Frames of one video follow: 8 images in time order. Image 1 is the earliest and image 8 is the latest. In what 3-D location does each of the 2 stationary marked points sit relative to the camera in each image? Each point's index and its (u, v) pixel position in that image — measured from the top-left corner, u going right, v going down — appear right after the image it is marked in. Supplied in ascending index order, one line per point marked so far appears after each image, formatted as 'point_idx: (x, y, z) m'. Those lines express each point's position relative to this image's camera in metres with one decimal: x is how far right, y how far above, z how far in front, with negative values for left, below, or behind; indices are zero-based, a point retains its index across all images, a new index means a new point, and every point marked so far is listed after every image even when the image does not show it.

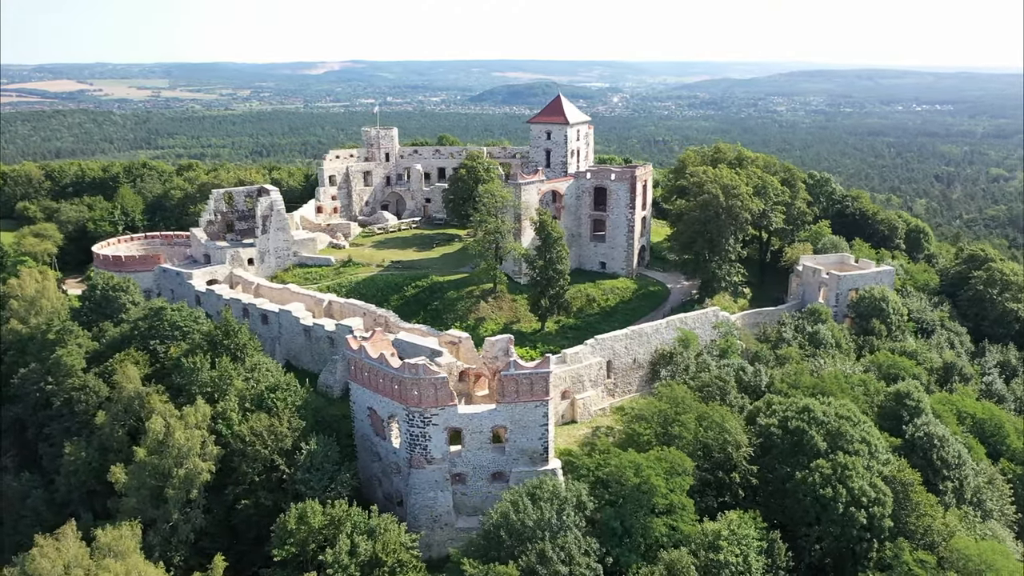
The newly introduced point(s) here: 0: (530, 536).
0: (+0.6, -5.9, +20.0) m
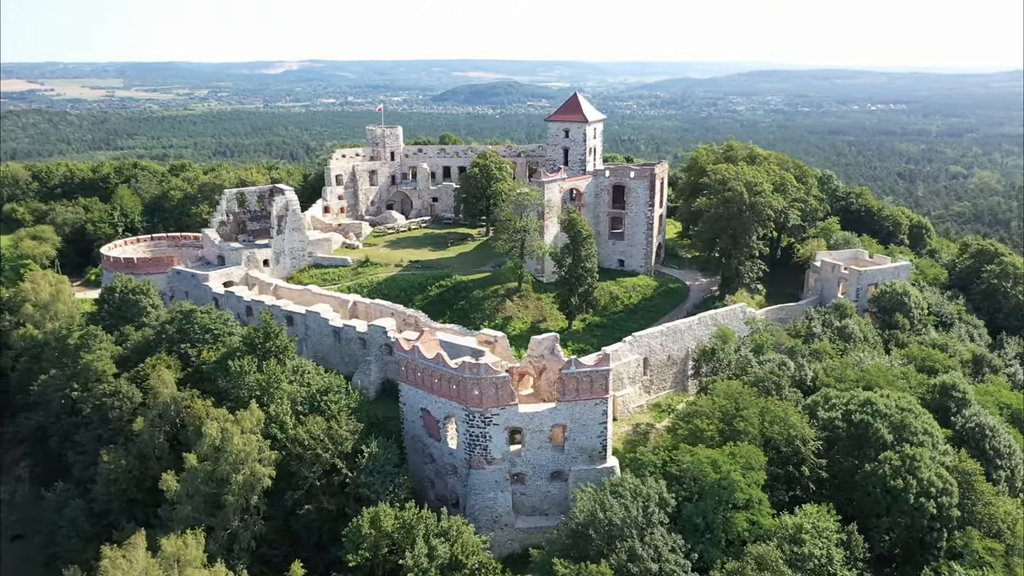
0: (+2.6, -5.8, +19.9) m
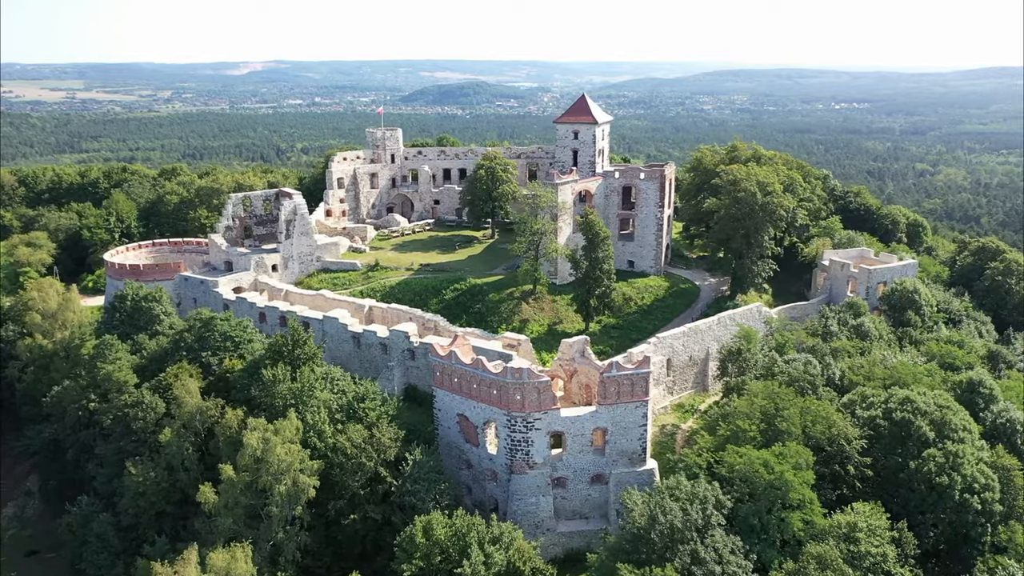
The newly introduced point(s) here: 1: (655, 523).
0: (+4.0, -5.9, +20.0) m
1: (+3.5, -5.6, +20.2) m
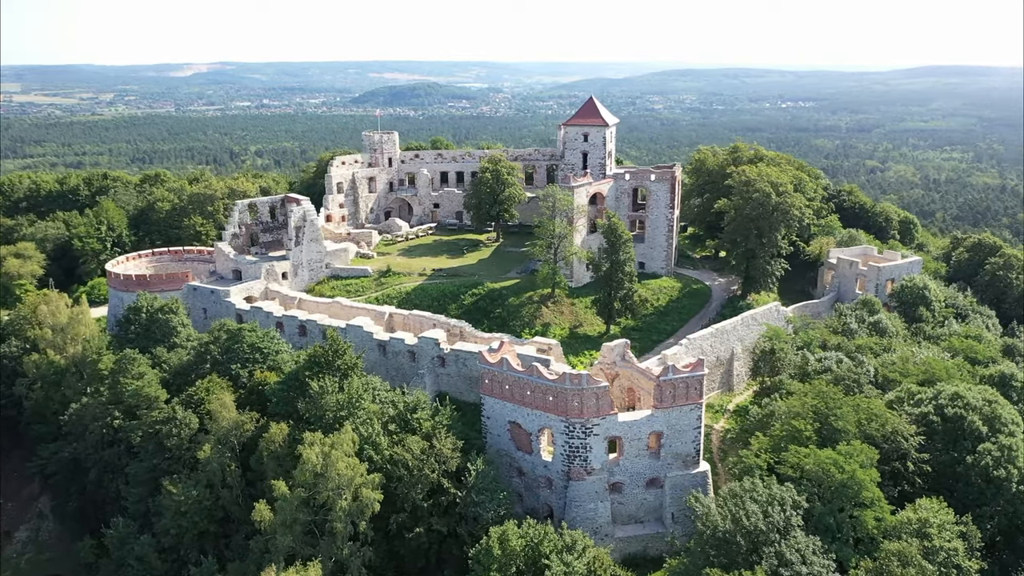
0: (+6.0, -6.0, +20.0) m
1: (+5.5, -5.7, +20.2) m
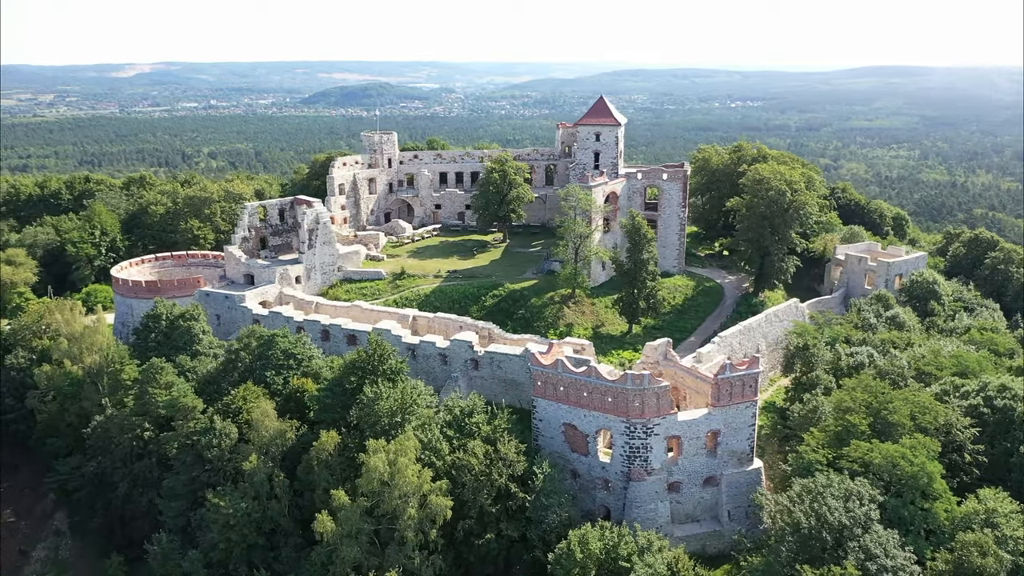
0: (+8.0, -5.9, +20.2) m
1: (+7.5, -5.7, +20.3) m
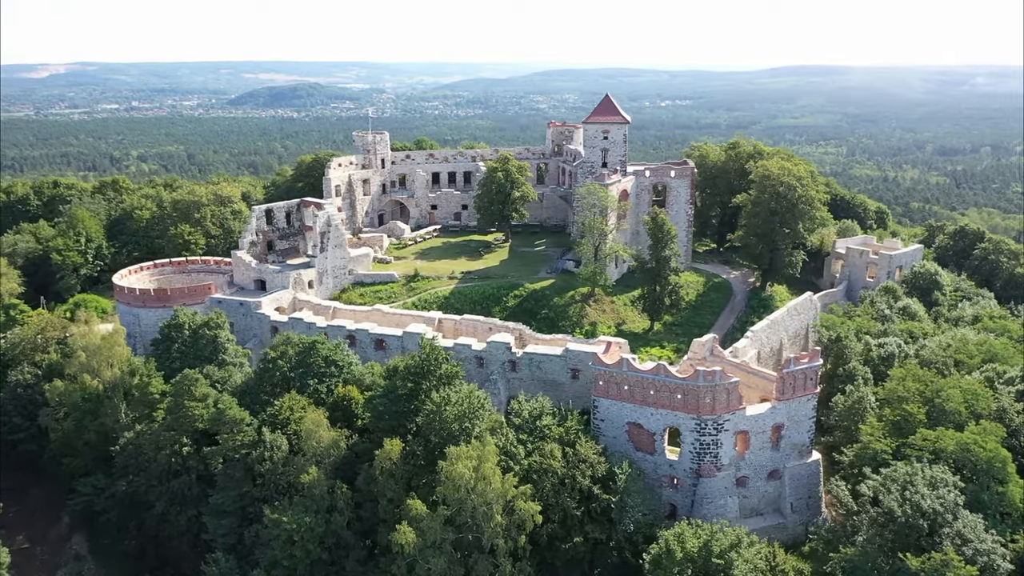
0: (+10.4, -5.7, +20.5) m
1: (+9.9, -5.5, +20.6) m
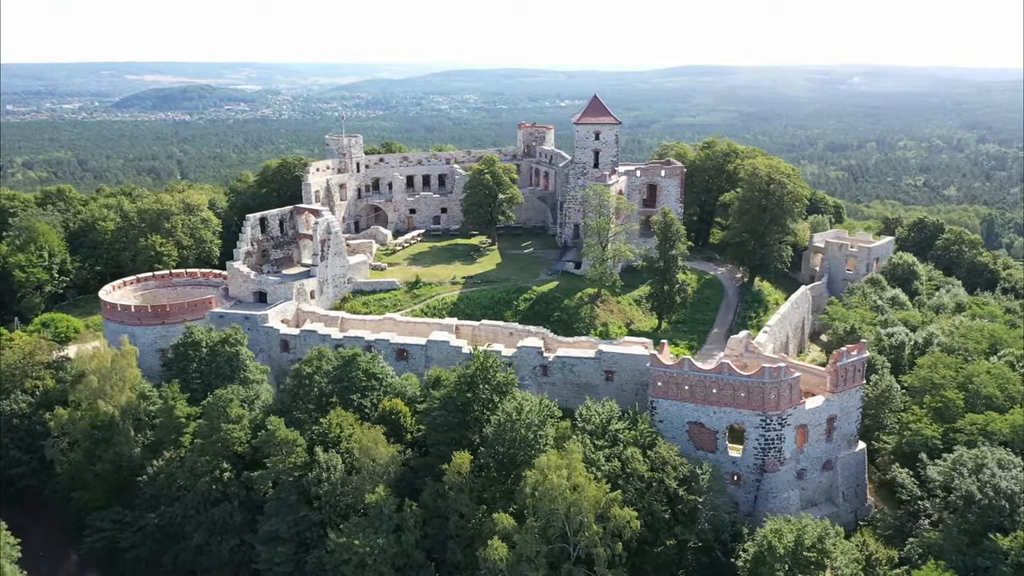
0: (+12.9, -5.5, +21.5) m
1: (+12.3, -5.2, +21.5) m
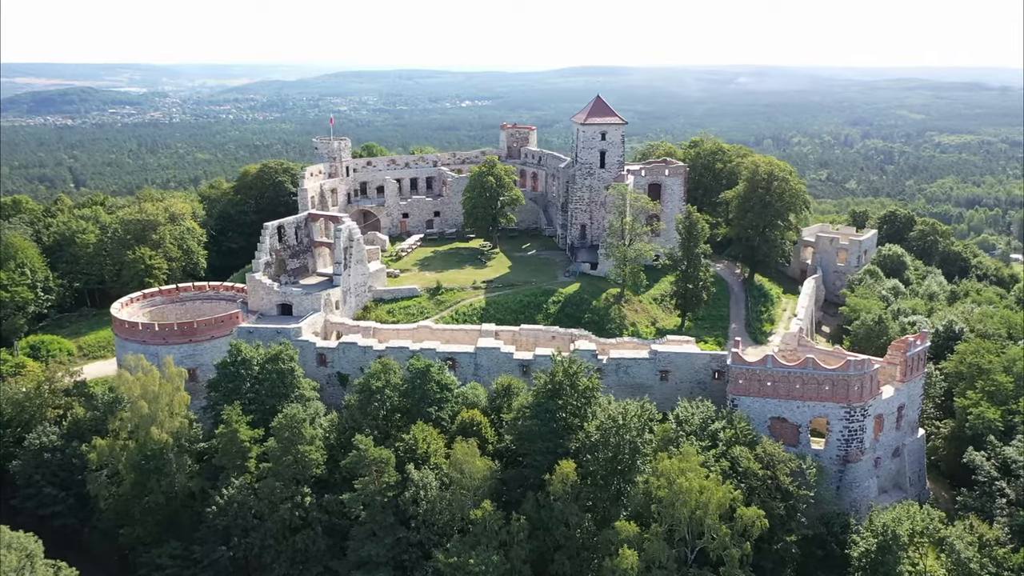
0: (+15.9, -5.1, +22.7) m
1: (+15.3, -4.9, +22.6) m
